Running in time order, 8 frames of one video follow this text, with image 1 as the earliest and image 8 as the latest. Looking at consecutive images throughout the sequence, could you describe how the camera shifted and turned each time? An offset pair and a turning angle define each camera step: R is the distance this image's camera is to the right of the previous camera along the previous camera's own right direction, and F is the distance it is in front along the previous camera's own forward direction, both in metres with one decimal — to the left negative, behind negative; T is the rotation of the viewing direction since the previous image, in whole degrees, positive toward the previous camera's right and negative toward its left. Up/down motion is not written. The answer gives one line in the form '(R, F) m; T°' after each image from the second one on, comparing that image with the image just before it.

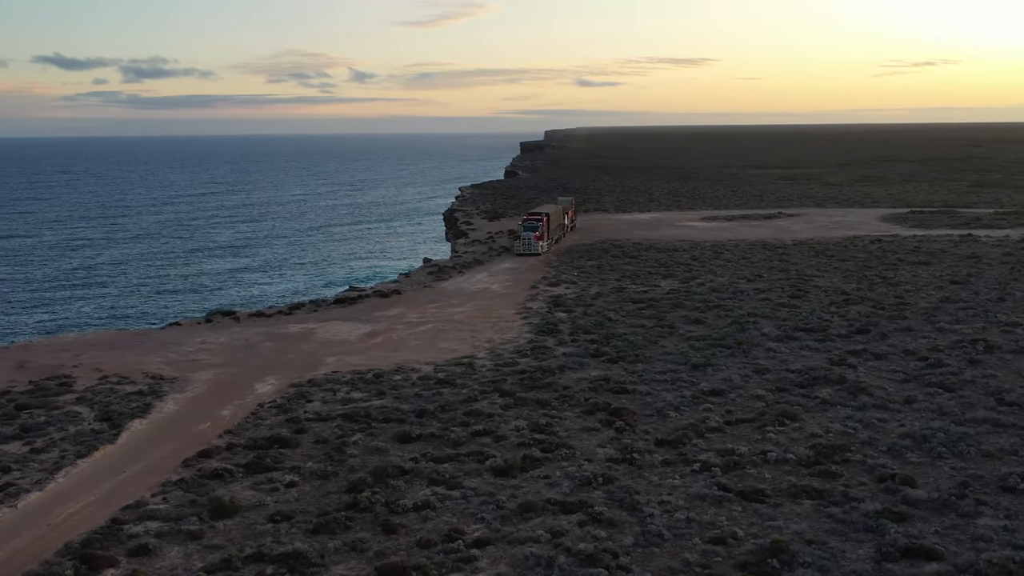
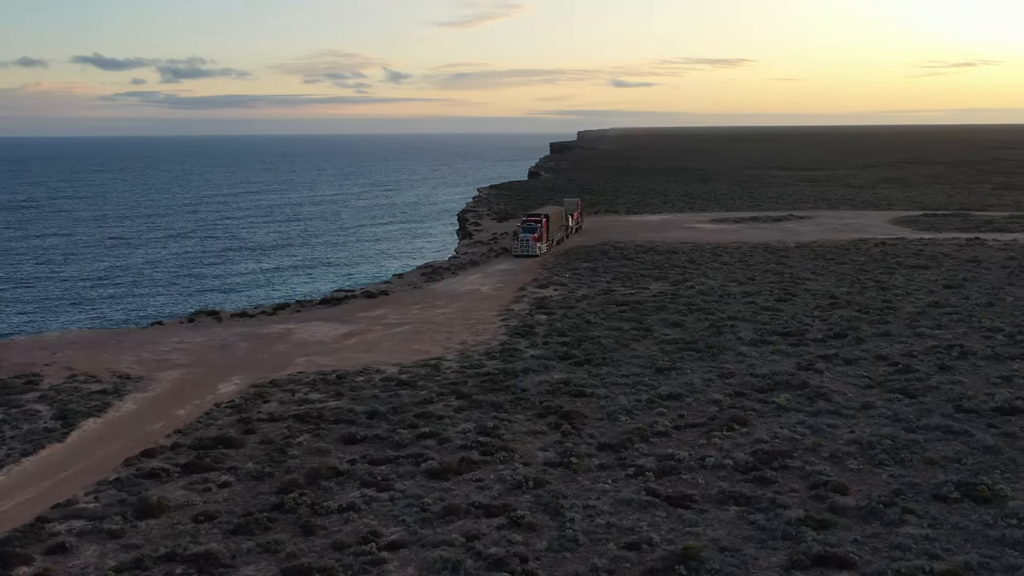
(+1.4, 0.0) m; -2°
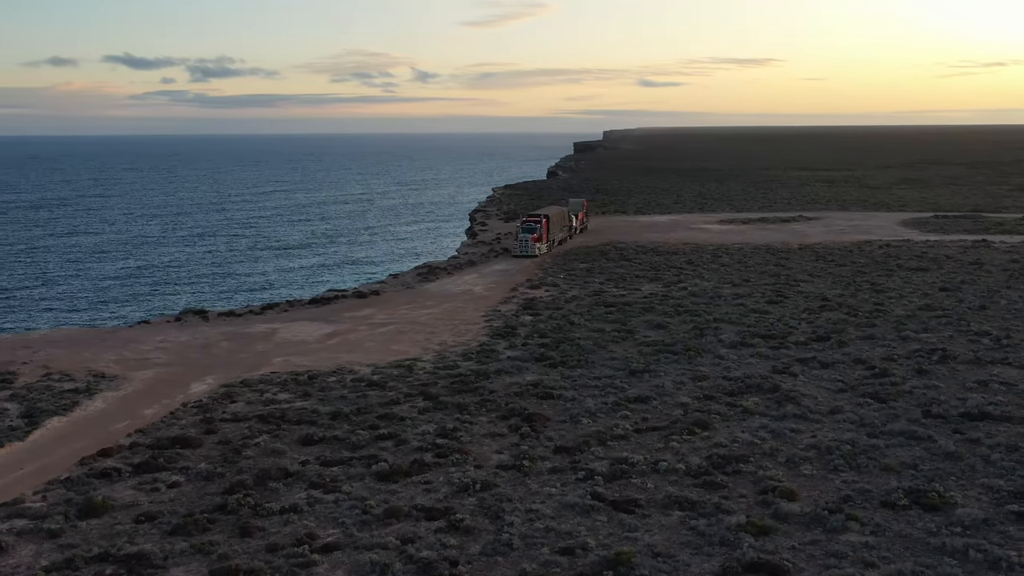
(+1.1, +0.1) m; -1°
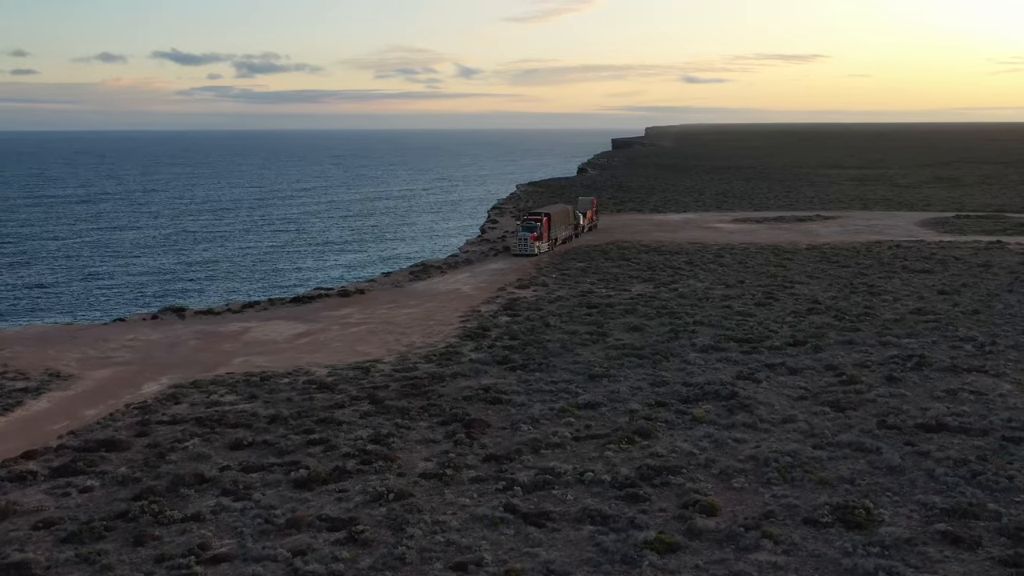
(+1.7, +0.5) m; -2°
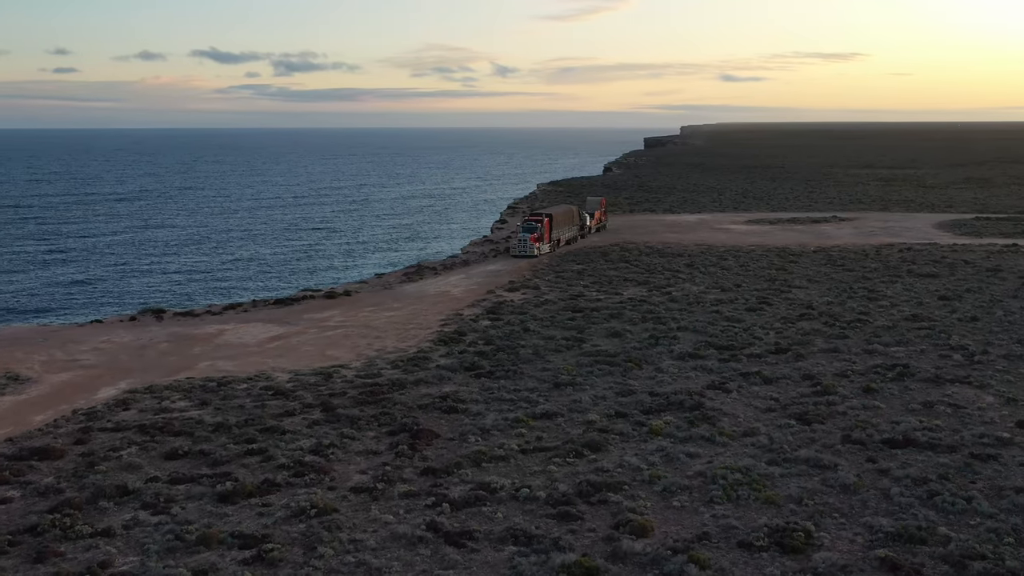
(+1.4, +0.7) m; -2°
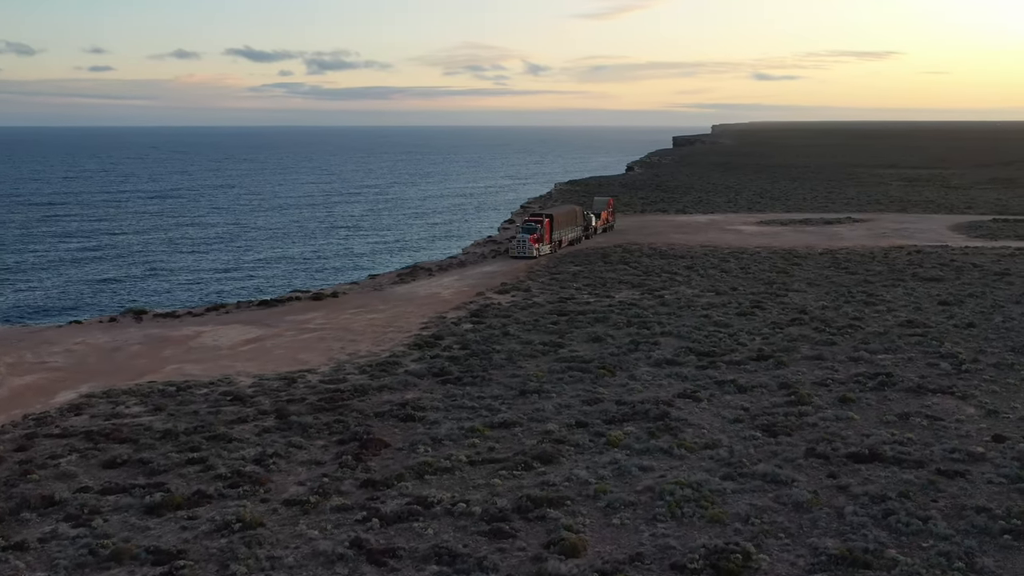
(+1.2, +0.6) m; -2°
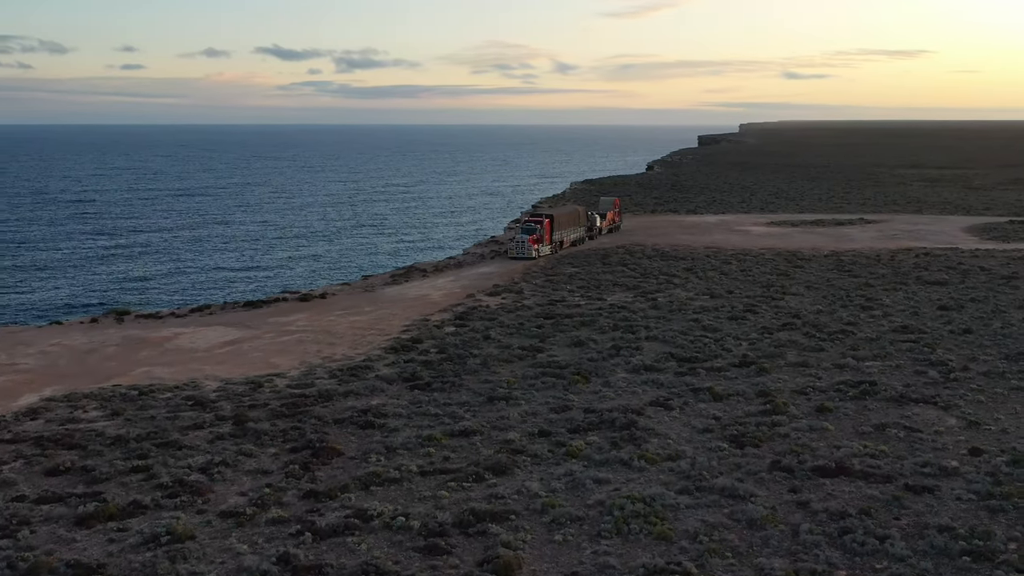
(+1.1, +0.6) m; -1°
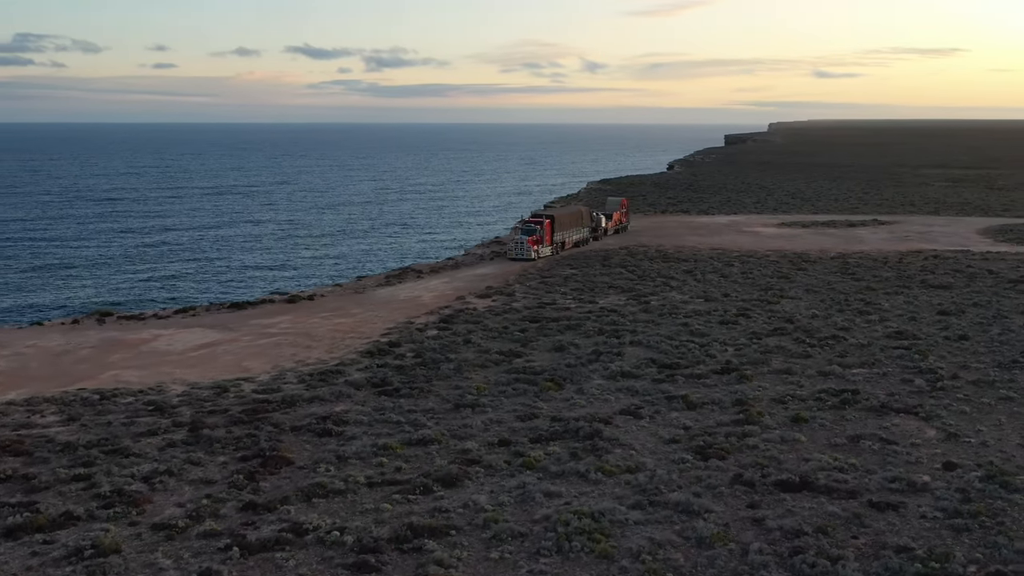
(+1.1, +0.6) m; -1°
